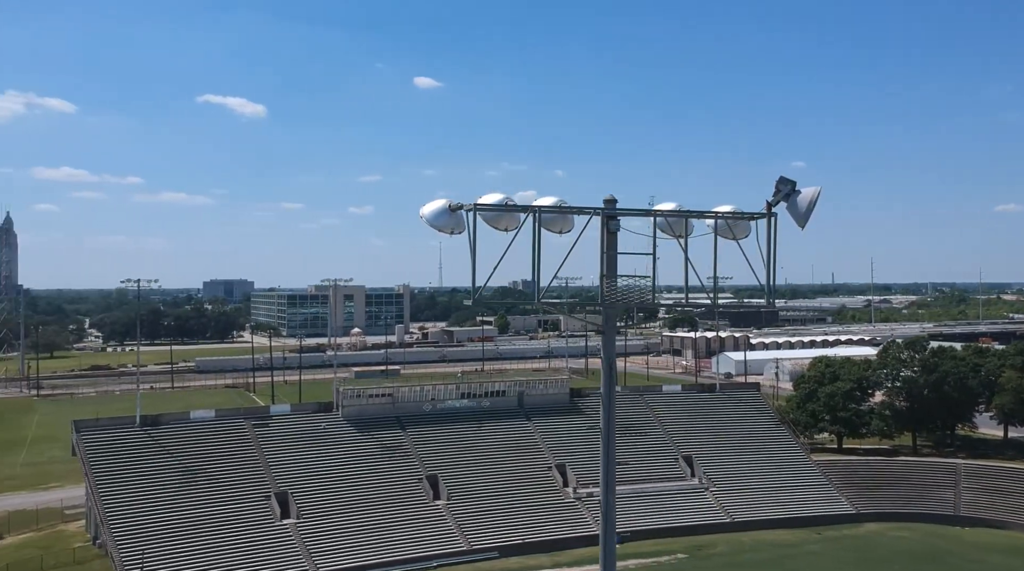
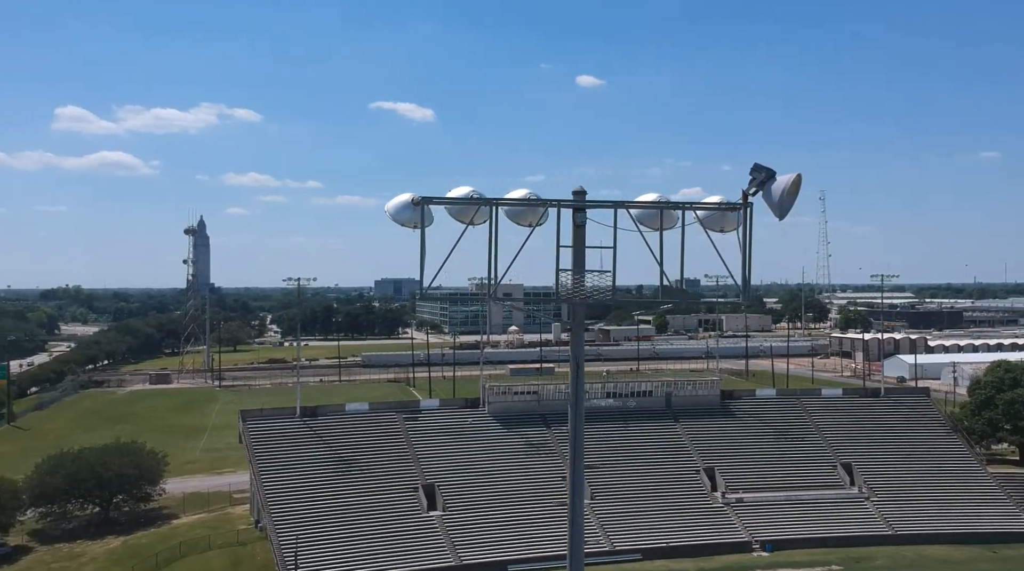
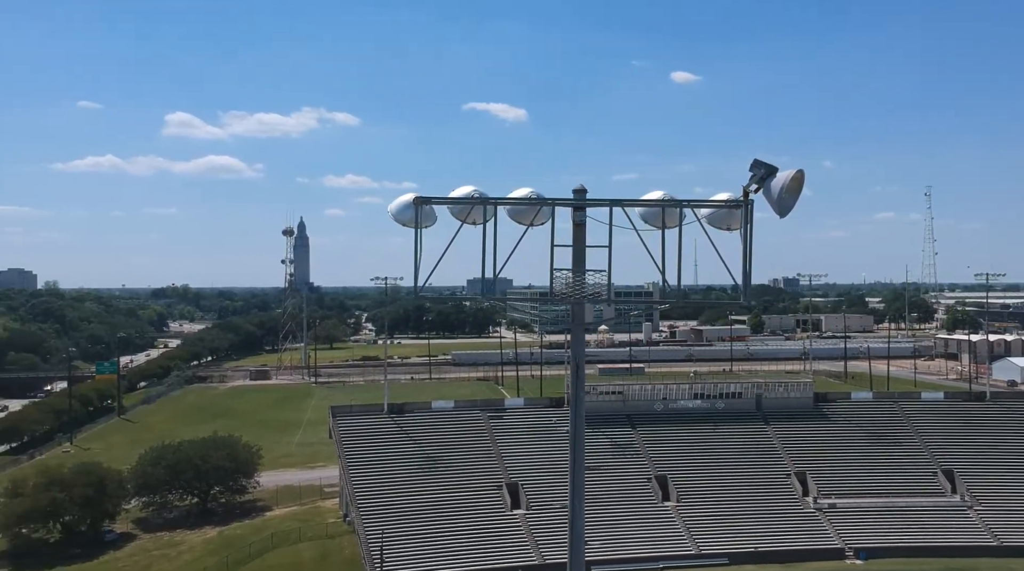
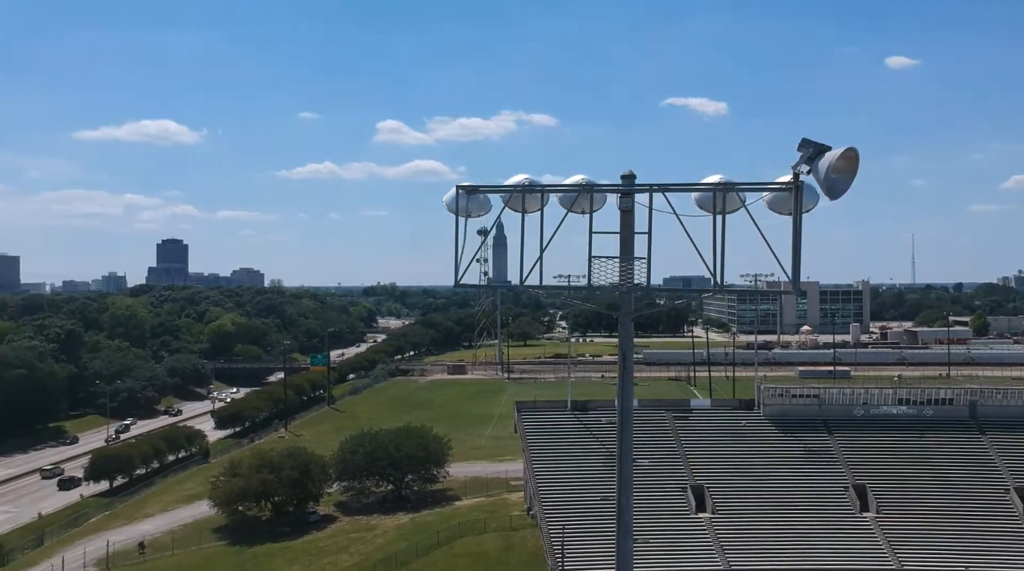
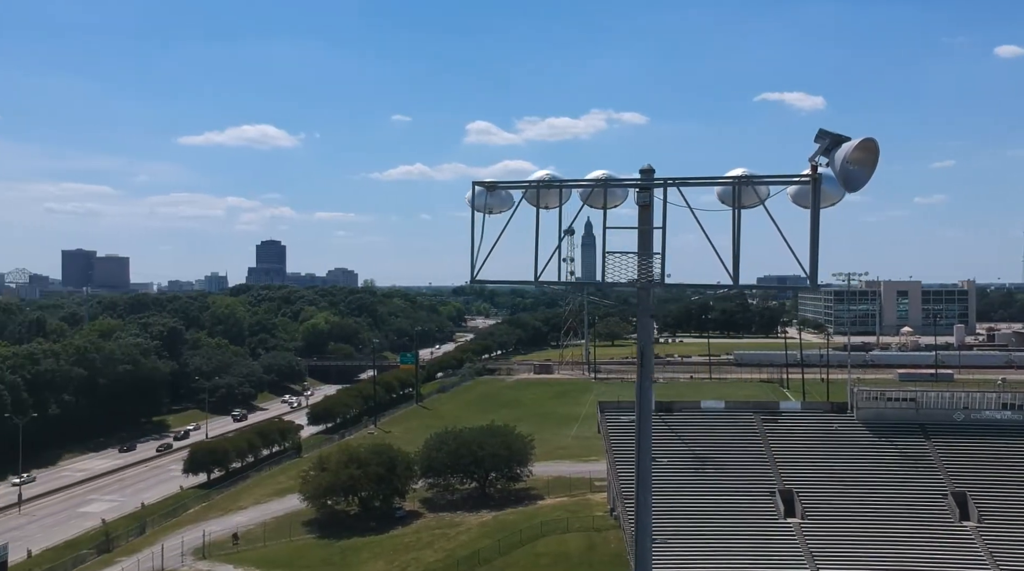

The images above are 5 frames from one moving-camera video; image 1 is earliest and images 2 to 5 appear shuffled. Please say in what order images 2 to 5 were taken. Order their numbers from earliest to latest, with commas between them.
2, 3, 4, 5
